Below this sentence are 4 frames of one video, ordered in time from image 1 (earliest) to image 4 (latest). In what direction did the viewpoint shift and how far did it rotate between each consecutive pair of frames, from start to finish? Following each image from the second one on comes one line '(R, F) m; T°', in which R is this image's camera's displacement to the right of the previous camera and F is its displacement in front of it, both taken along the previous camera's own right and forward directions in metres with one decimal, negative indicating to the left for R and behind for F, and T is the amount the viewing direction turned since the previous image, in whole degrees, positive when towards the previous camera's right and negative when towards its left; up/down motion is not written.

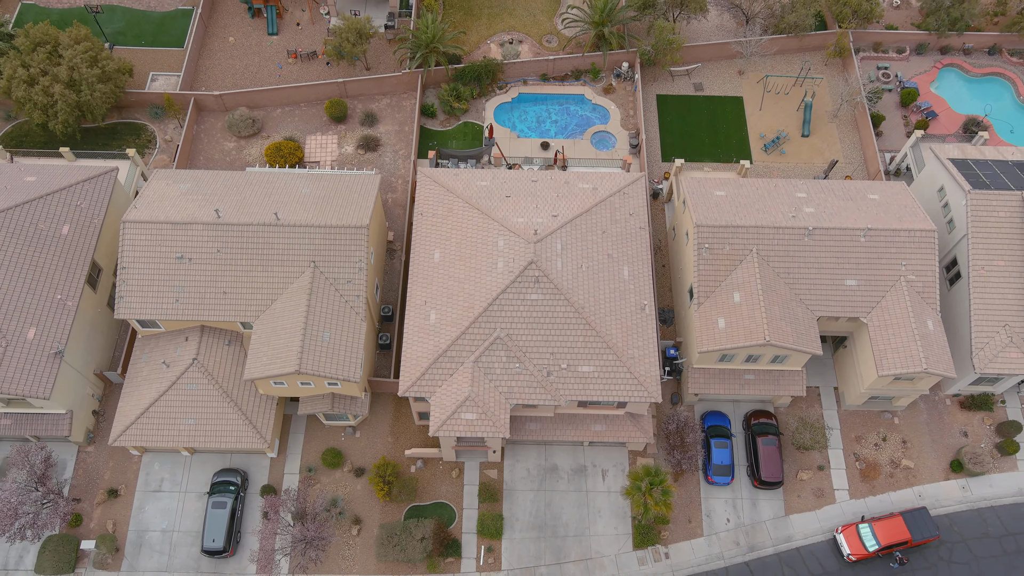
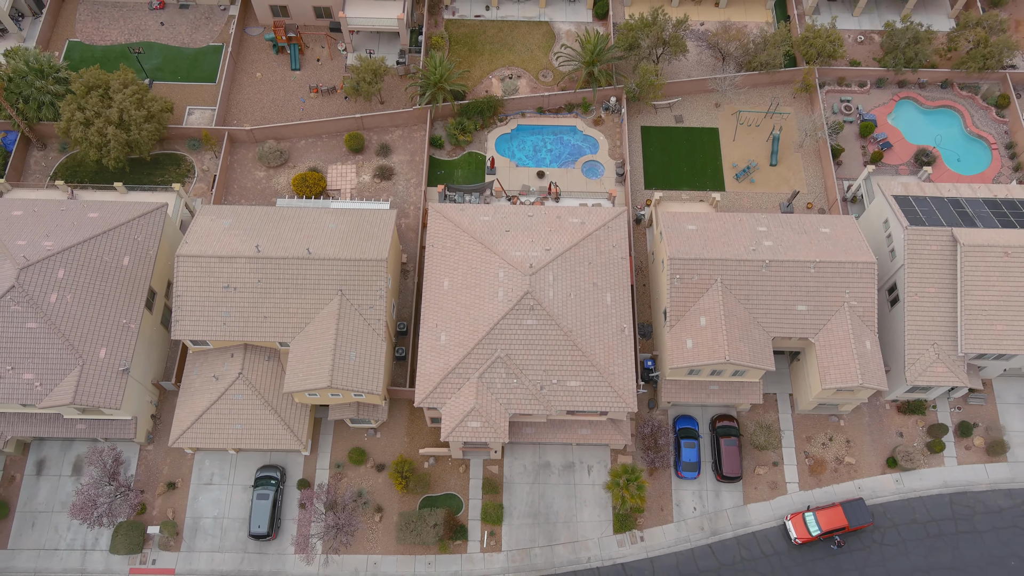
(+0.1, -5.1) m; 0°
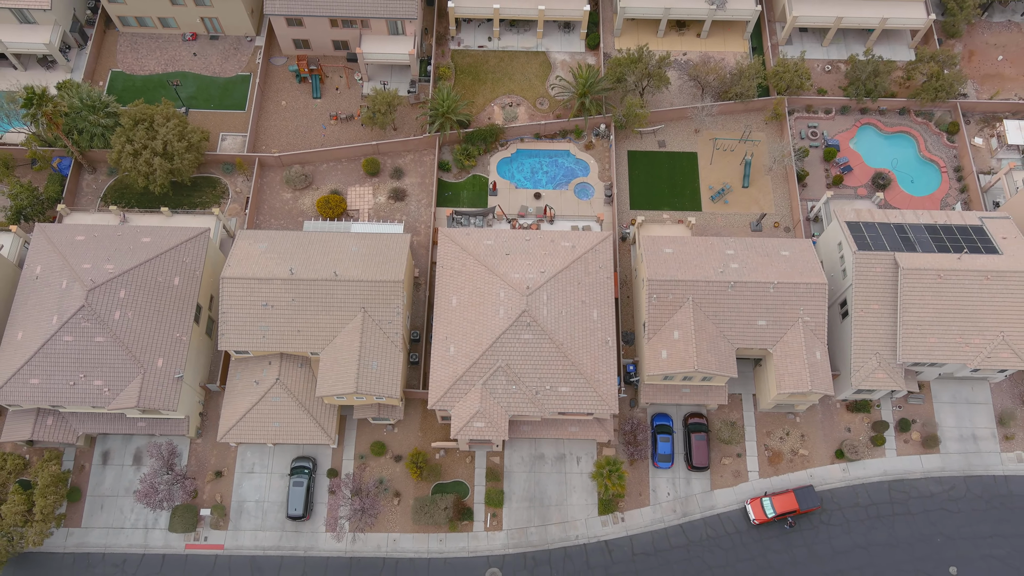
(0.0, -5.5) m; 0°
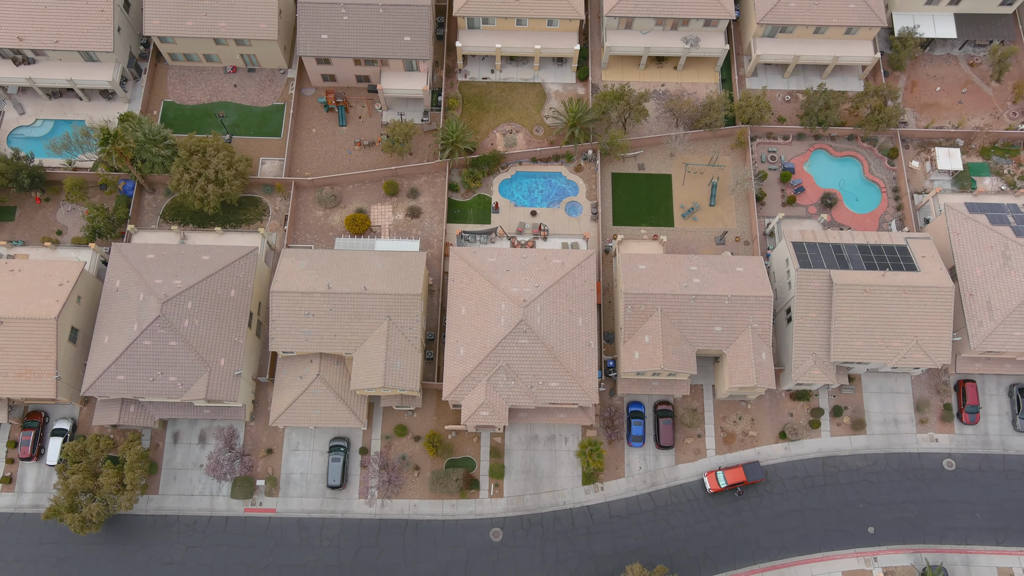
(0.0, -8.5) m; 0°
